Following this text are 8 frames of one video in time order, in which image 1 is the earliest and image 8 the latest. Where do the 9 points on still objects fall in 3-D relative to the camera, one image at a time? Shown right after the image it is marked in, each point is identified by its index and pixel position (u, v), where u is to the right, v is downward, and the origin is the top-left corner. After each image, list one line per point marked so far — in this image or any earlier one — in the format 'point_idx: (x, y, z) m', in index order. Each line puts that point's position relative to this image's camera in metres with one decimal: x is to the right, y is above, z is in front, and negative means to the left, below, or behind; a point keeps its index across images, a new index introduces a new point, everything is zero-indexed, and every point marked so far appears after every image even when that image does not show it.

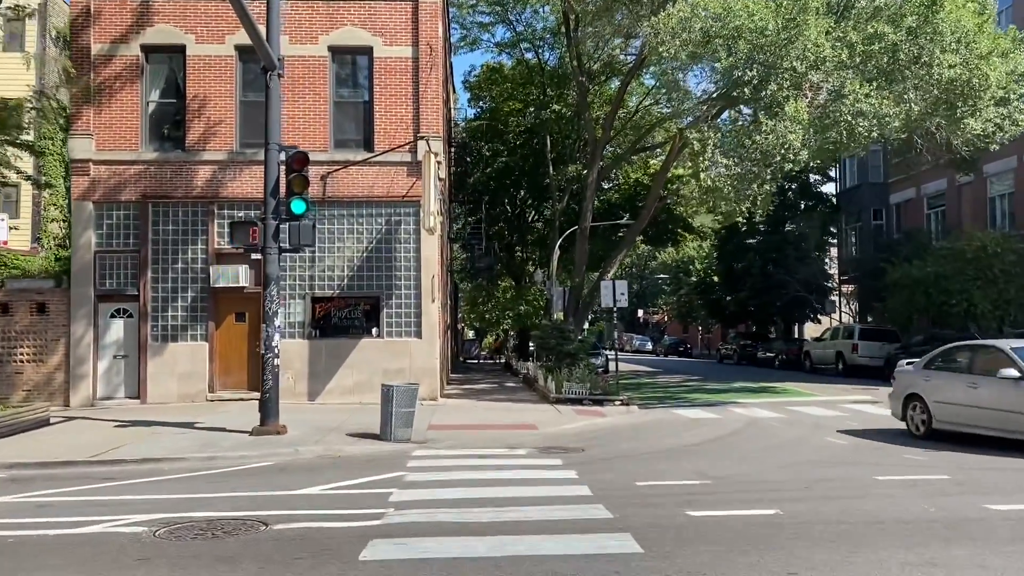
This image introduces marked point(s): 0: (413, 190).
0: (-2.1, +2.2, +19.1) m
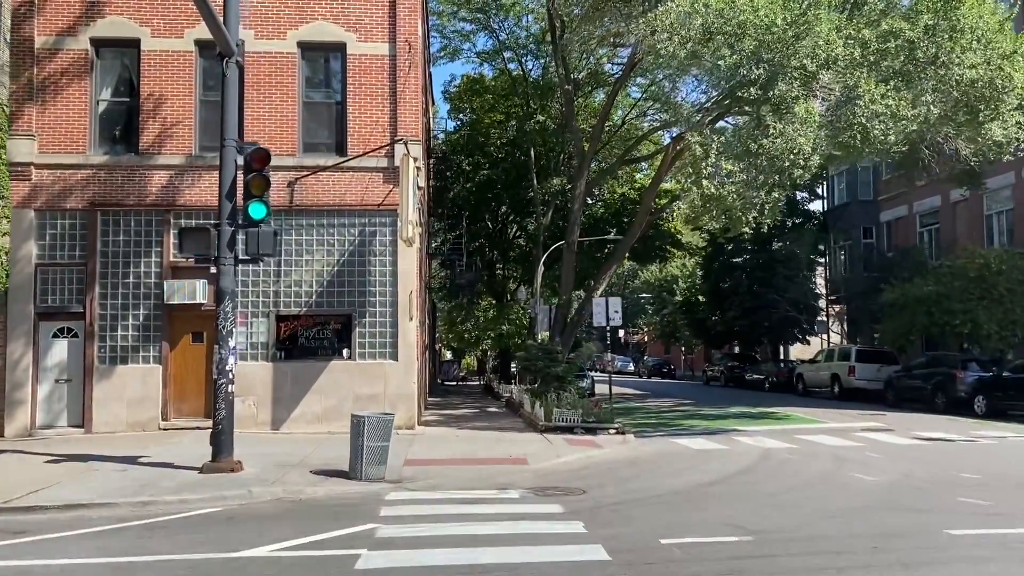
0: (-2.4, +1.8, +17.5) m
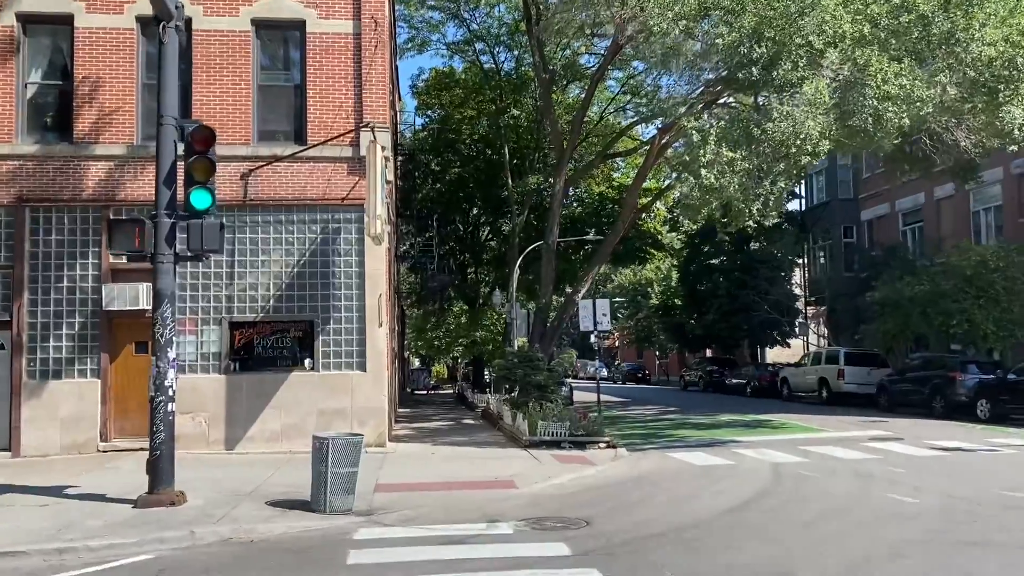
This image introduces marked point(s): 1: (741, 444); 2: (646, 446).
0: (-2.8, +1.8, +15.9) m
1: (+4.3, -2.9, +16.5) m
2: (+2.6, -3.0, +16.7) m
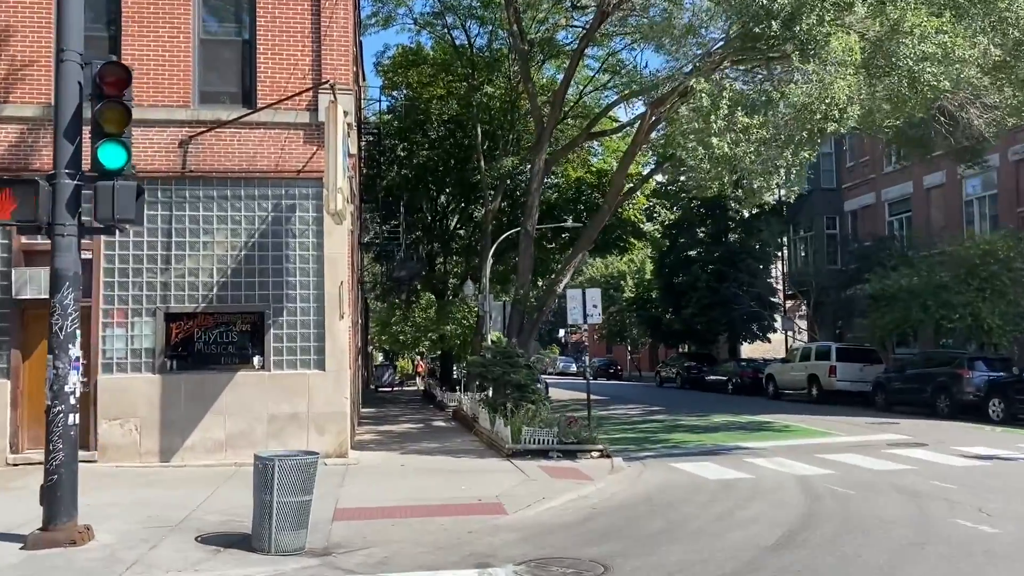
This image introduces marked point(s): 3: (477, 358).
0: (-3.1, +2.0, +13.8) m
1: (+4.0, -2.7, +14.7) m
2: (+2.2, -2.8, +14.8) m
3: (-0.7, -1.5, +18.5) m
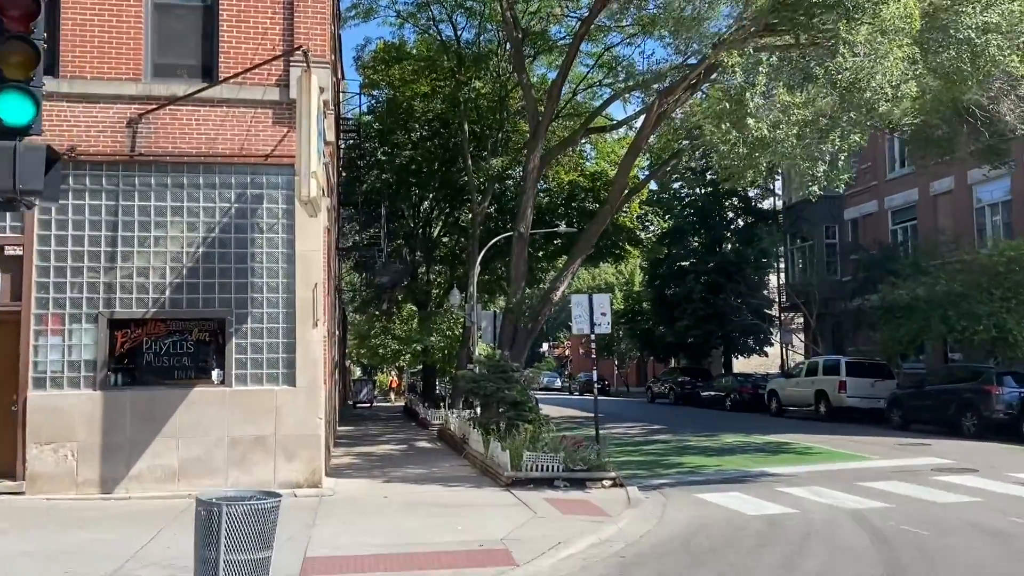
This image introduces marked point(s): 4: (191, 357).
0: (-3.1, +1.9, +12.0) m
1: (+3.9, -2.8, +13.0) m
2: (+2.2, -2.9, +13.1) m
3: (-0.9, -1.6, +16.7) m
4: (-4.3, -0.9, +11.7) m
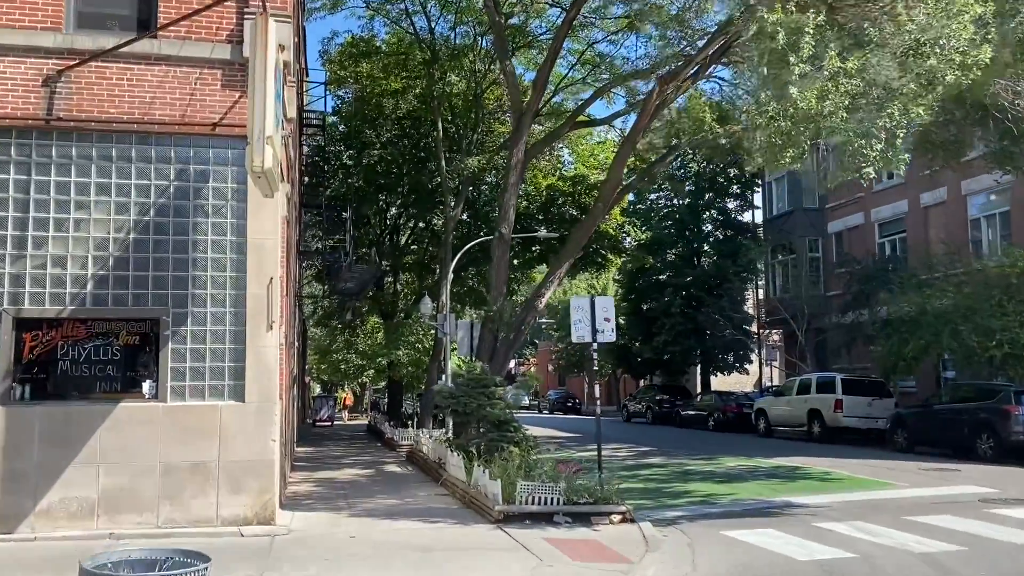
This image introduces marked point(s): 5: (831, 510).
0: (-3.2, +2.0, +10.0) m
1: (+3.8, -2.9, +11.3) m
2: (+2.0, -2.9, +11.3) m
3: (-1.1, -1.7, +14.8) m
4: (-4.3, -0.8, +9.6) m
5: (+4.1, -2.9, +11.3) m
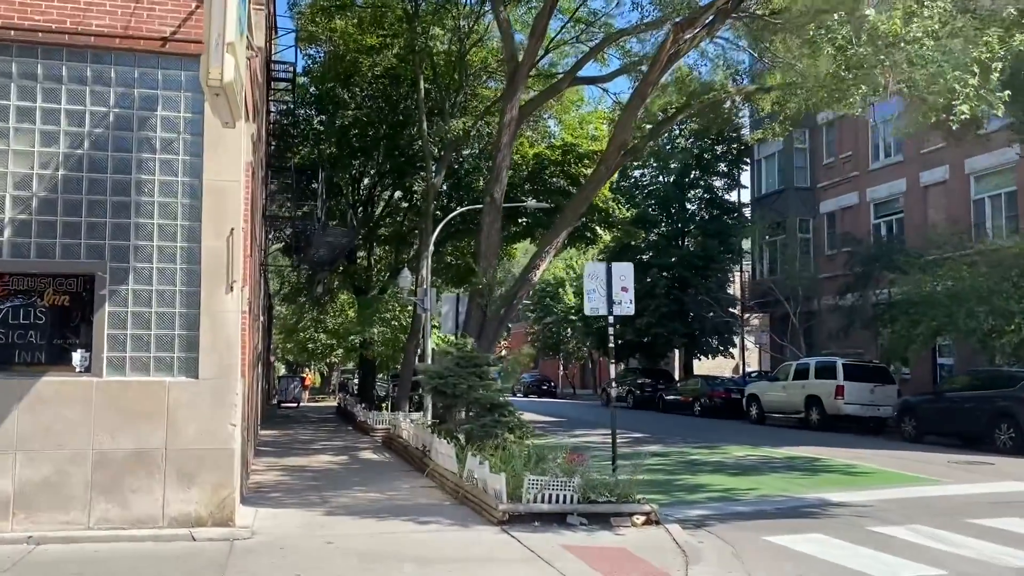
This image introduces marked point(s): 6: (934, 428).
0: (-3.0, +2.4, +8.3) m
1: (+3.8, -2.5, +9.8) m
2: (+2.0, -2.5, +9.8) m
3: (-1.2, -1.2, +13.2) m
4: (-4.2, -0.4, +7.9) m
5: (+4.1, -2.5, +9.9) m
6: (+9.2, -3.0, +19.1) m
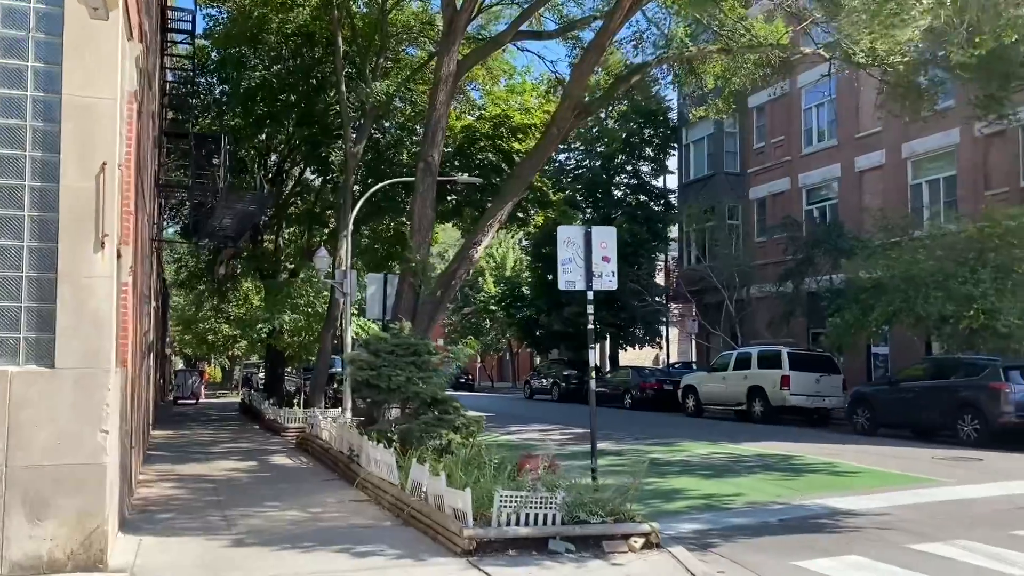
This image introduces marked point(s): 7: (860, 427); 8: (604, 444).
0: (-3.2, +2.7, +6.0) m
1: (+3.4, -2.2, +8.3) m
2: (+1.7, -2.2, +8.1) m
3: (-2.0, -0.8, +11.1) m
4: (-4.4, -0.1, +5.5) m
5: (+3.7, -2.2, +8.4) m
6: (+7.8, -2.7, +18.1) m
7: (+7.5, -3.0, +18.9) m
8: (+1.6, -2.8, +15.7) m
